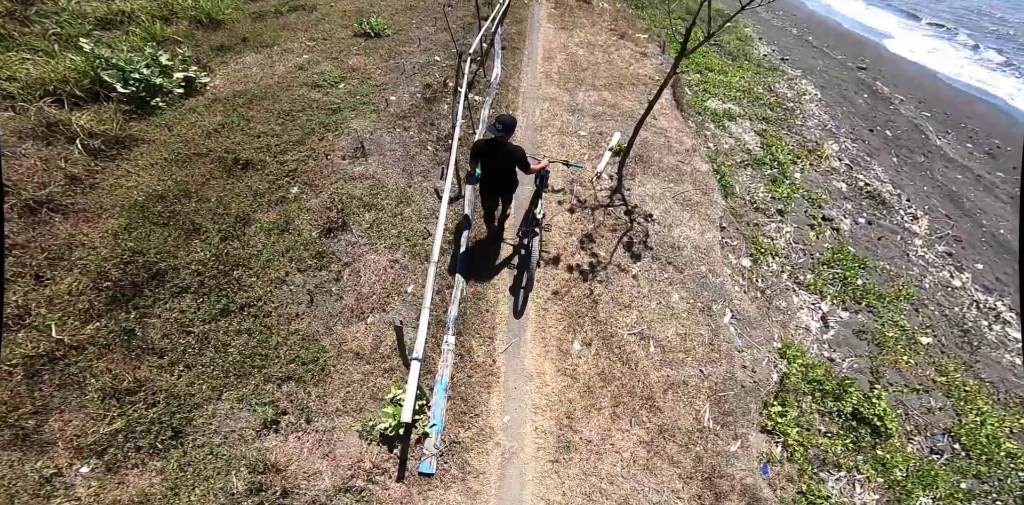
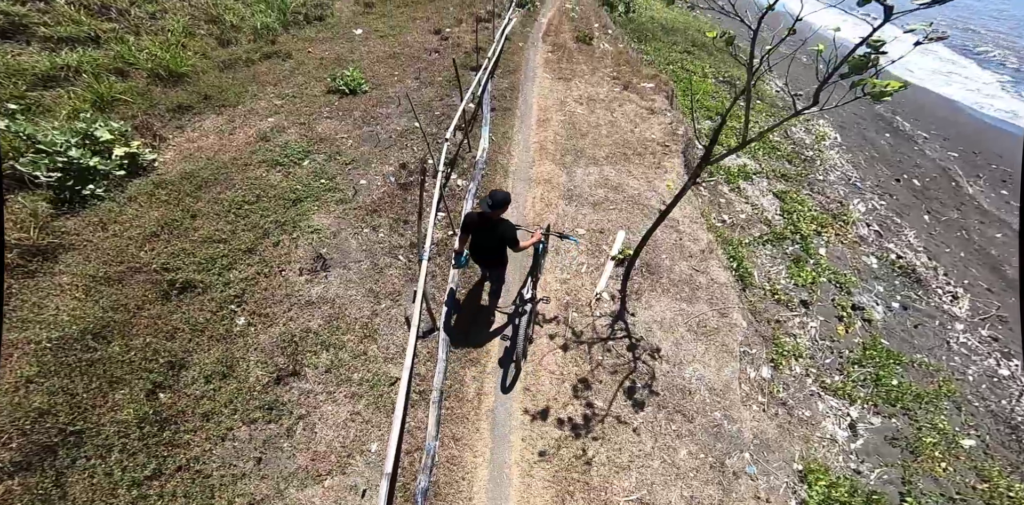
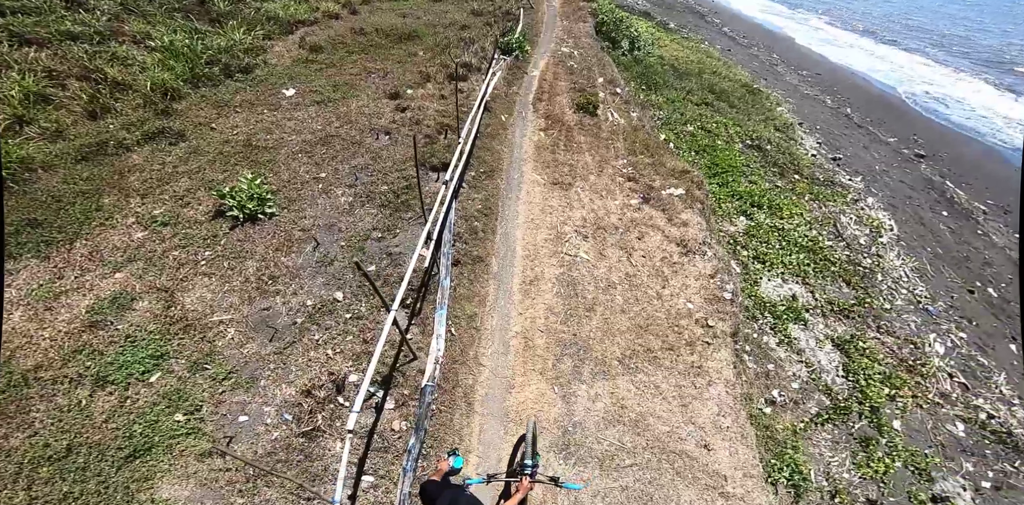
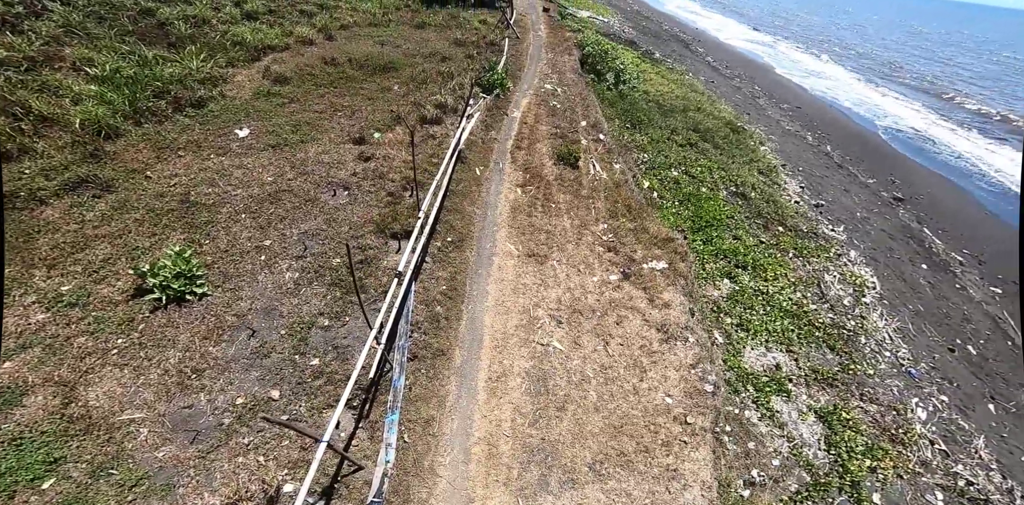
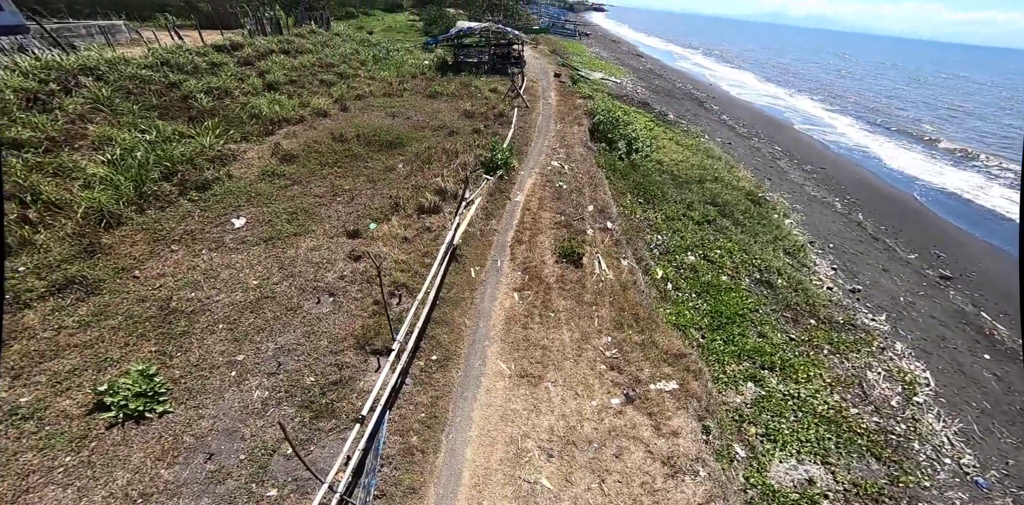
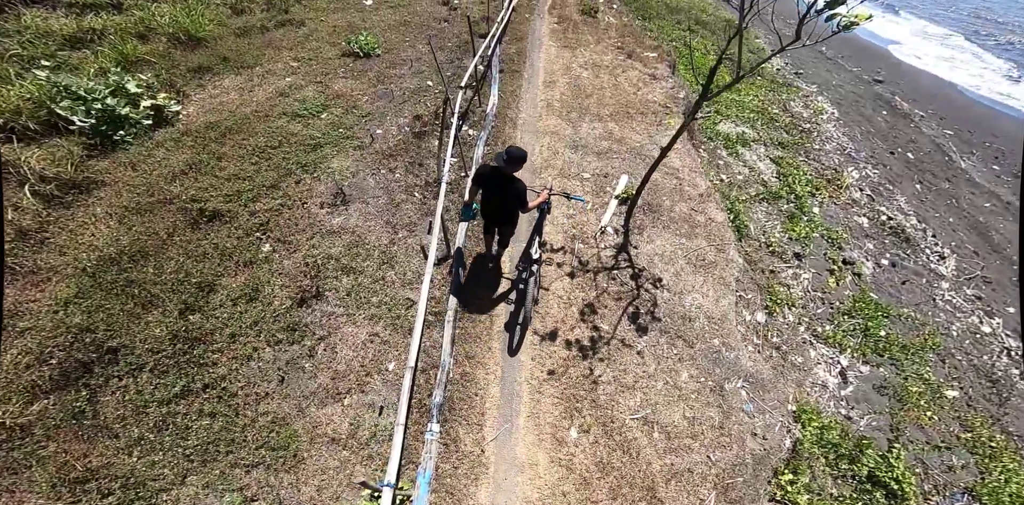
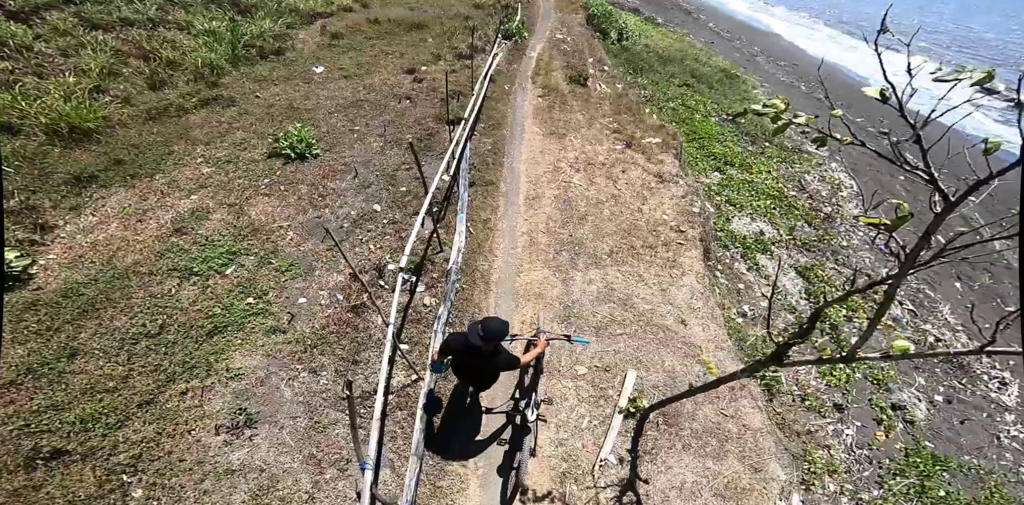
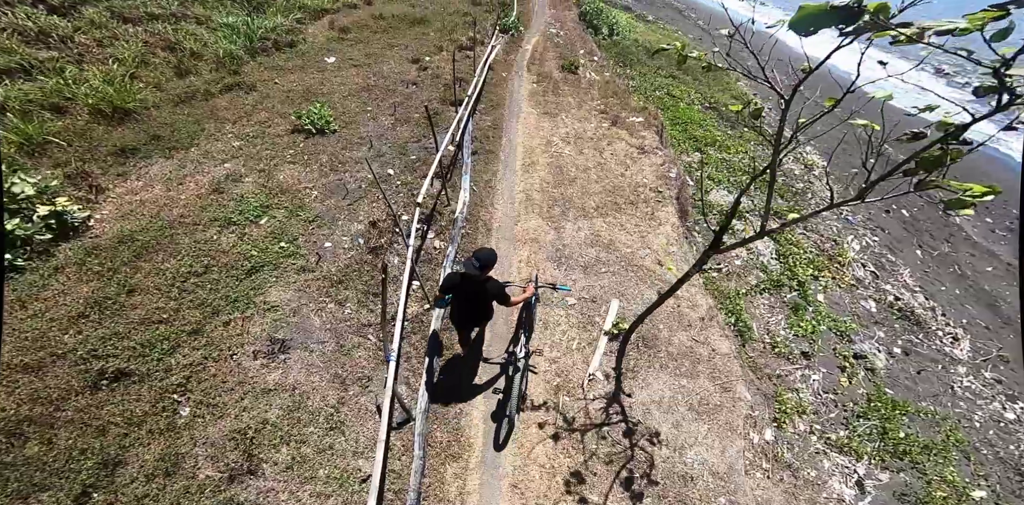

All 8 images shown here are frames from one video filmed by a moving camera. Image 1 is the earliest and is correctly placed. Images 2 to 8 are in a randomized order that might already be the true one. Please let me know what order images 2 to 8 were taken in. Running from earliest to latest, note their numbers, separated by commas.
6, 2, 8, 7, 3, 4, 5
